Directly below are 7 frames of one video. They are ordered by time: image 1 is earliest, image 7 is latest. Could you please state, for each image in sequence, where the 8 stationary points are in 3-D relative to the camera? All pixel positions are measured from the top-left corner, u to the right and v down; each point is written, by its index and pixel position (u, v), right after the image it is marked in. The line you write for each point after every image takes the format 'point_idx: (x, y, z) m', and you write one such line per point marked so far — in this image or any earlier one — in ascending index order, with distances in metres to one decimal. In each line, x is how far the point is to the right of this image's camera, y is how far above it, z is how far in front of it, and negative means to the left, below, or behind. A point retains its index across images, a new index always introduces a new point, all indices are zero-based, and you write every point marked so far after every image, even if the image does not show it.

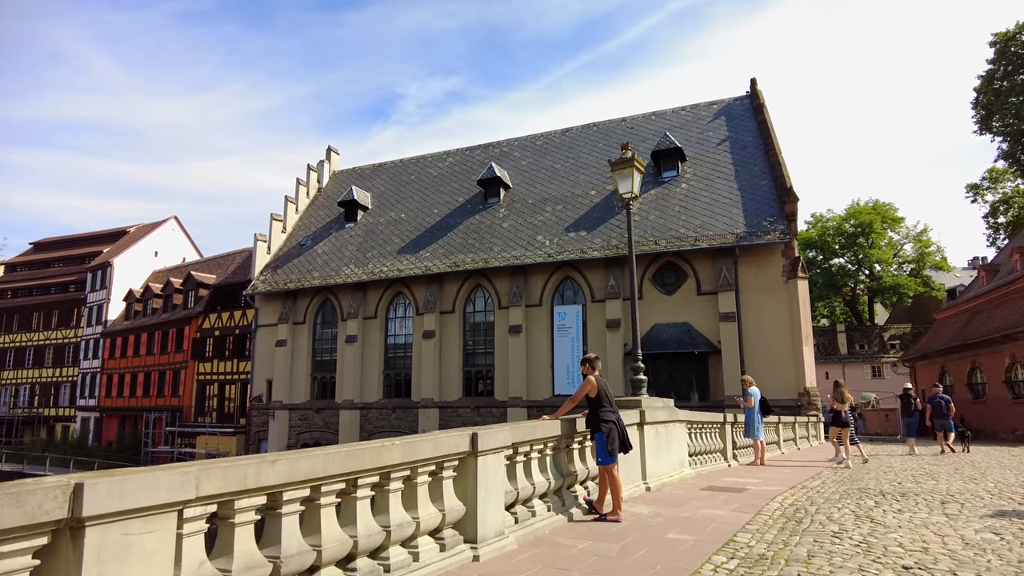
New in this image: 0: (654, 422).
0: (+1.4, -1.3, +6.5) m
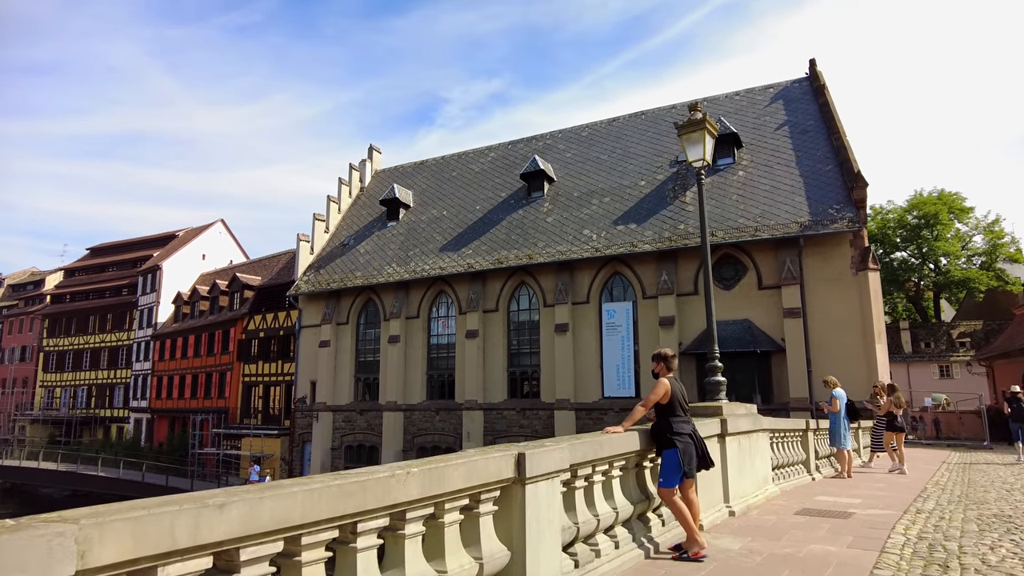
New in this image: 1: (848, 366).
0: (+1.8, -1.2, +5.4) m
1: (+8.8, -2.1, +17.7) m
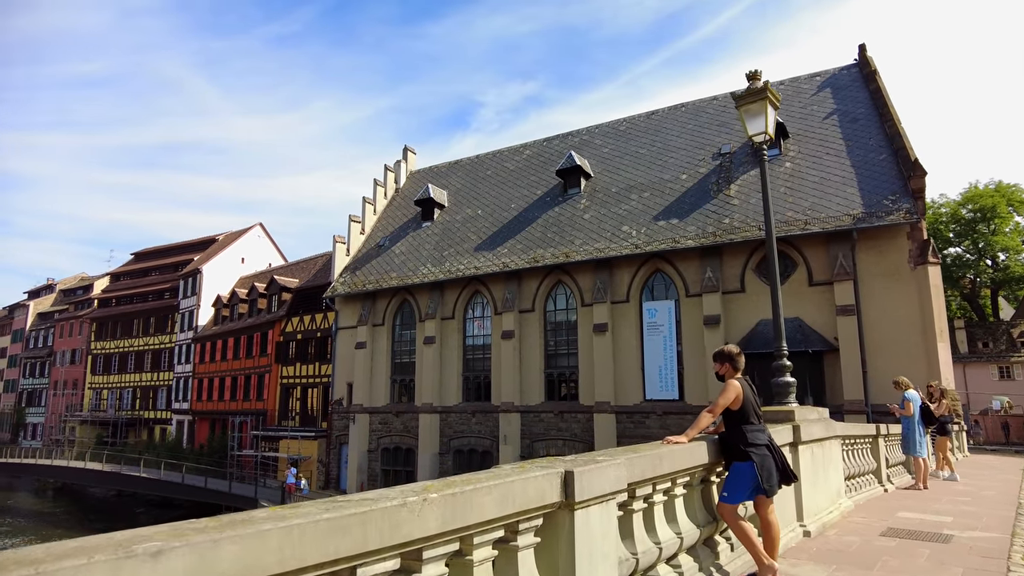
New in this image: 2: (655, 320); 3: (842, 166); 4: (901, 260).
0: (+2.1, -1.1, +4.8) m
1: (+9.8, -1.9, +16.6) m
2: (+4.2, -1.0, +20.0) m
3: (+9.3, +3.4, +19.0) m
4: (+9.9, +0.7, +17.1) m
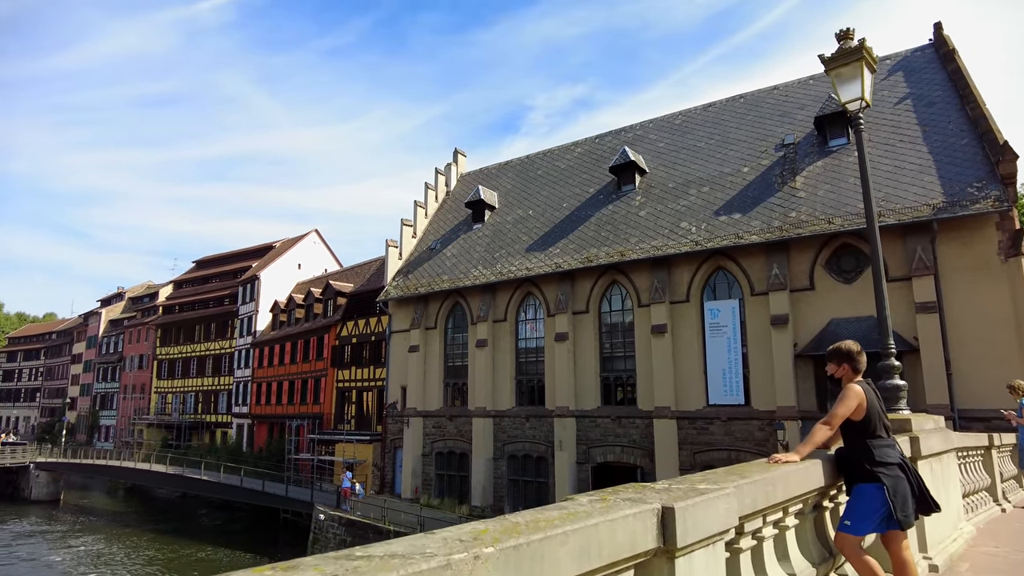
0: (+2.5, -1.0, +4.0) m
1: (+11.0, -1.8, +15.3) m
2: (+5.8, -0.9, +19.0) m
3: (+10.7, +3.5, +17.6) m
4: (+11.2, +0.9, +15.7) m
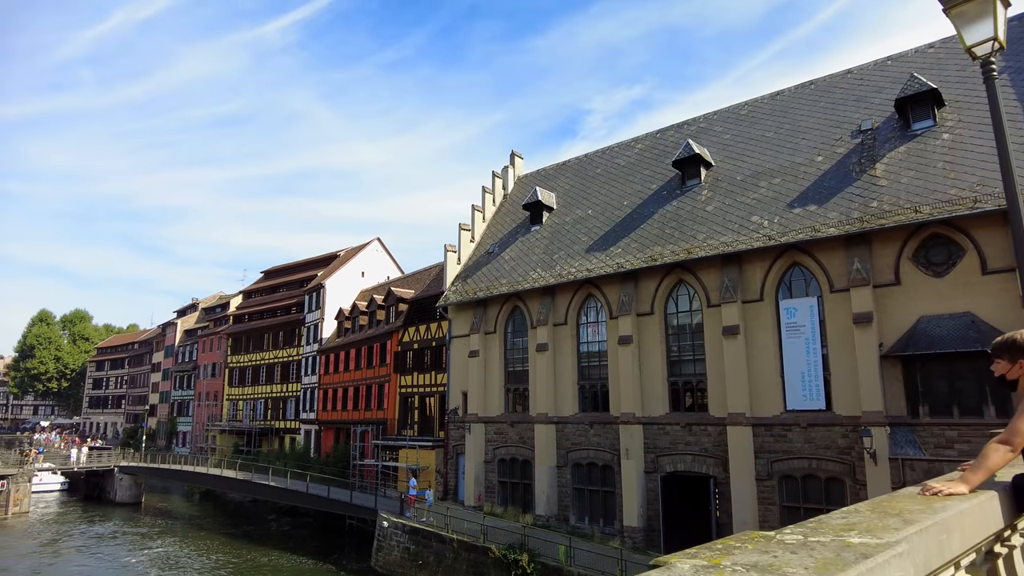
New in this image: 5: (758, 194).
0: (+2.8, -0.9, +3.2) m
1: (+12.3, -1.6, +13.6) m
2: (+7.4, -0.8, +17.8) m
3: (+12.1, +3.7, +16.0) m
4: (+12.5, +1.1, +14.0) m
5: (+7.3, +2.8, +19.9) m
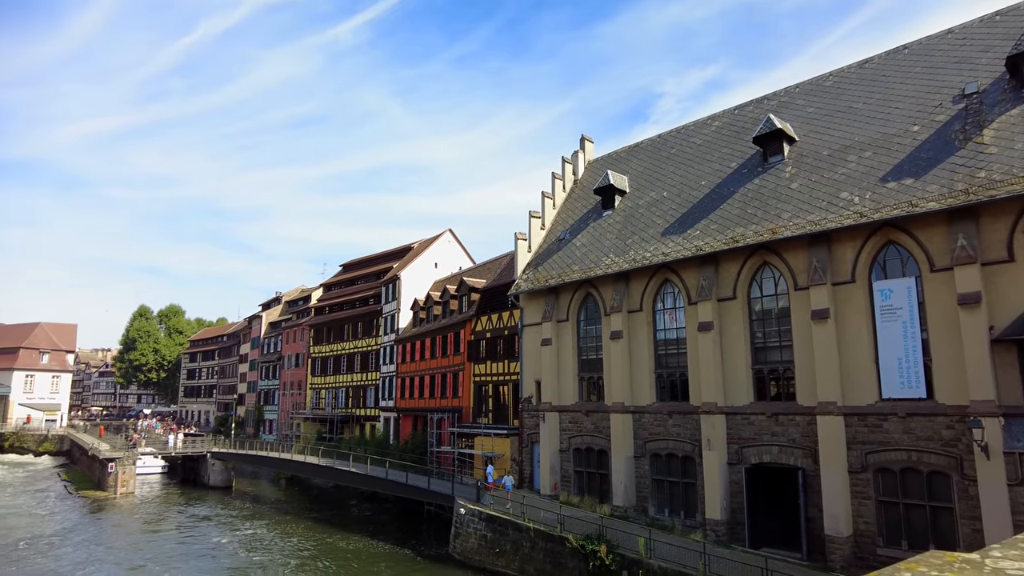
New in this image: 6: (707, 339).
0: (+3.1, -0.7, +2.4) m
1: (+13.7, -1.1, +11.8) m
2: (+9.3, -0.3, +16.5) m
3: (+13.6, +4.3, +14.2) m
4: (+13.8, +1.6, +12.2) m
5: (+9.3, +3.3, +18.6) m
6: (+5.7, -1.5, +19.7) m
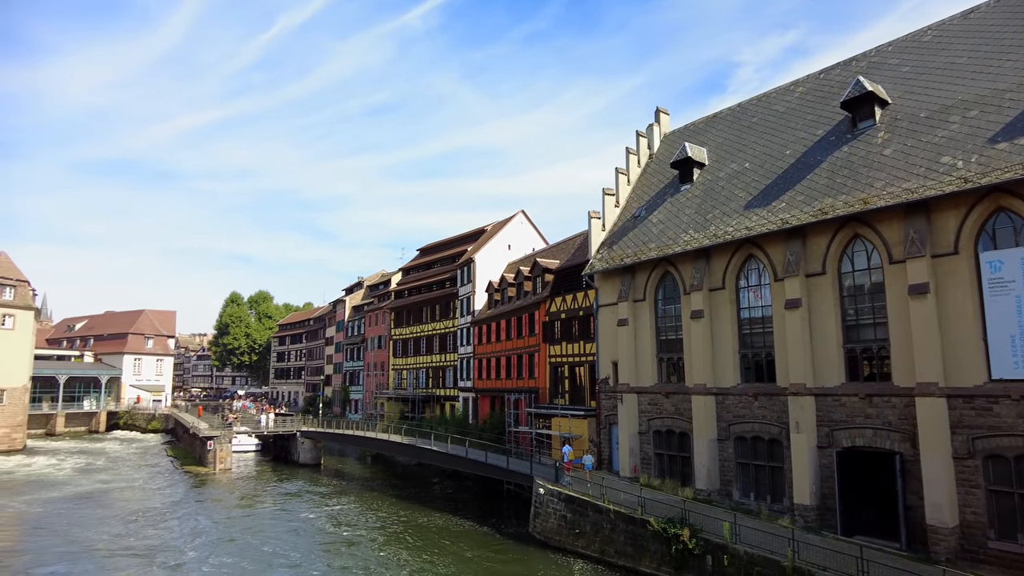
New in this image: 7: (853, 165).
0: (+3.4, -0.6, +1.8) m
1: (+14.9, -0.5, +9.9) m
2: (+11.0, +0.3, +15.1) m
3: (+15.0, +4.9, +12.2) m
4: (+15.0, +2.2, +10.2) m
5: (+11.2, +4.0, +17.0) m
6: (+7.8, -0.8, +18.7) m
7: (+9.5, +3.4, +18.7) m
